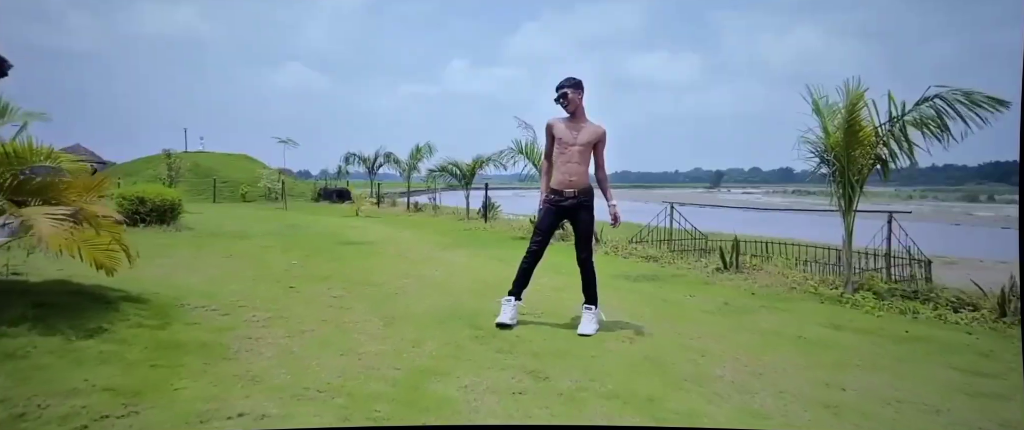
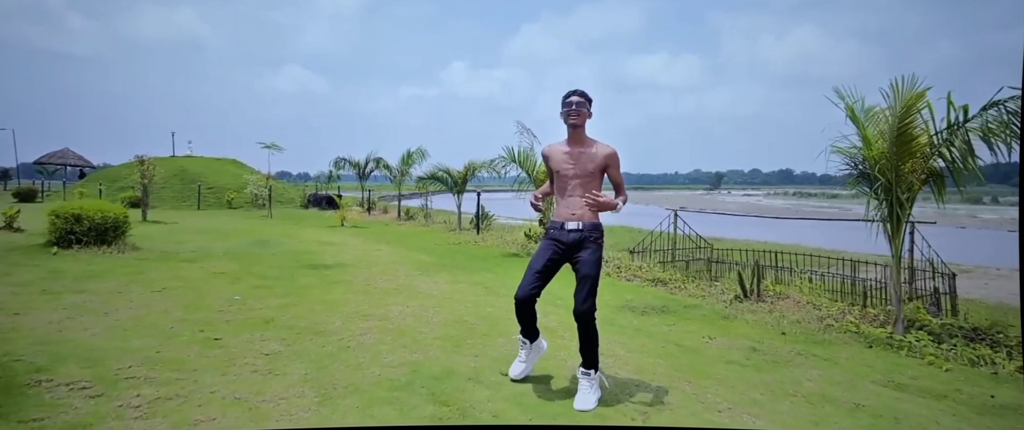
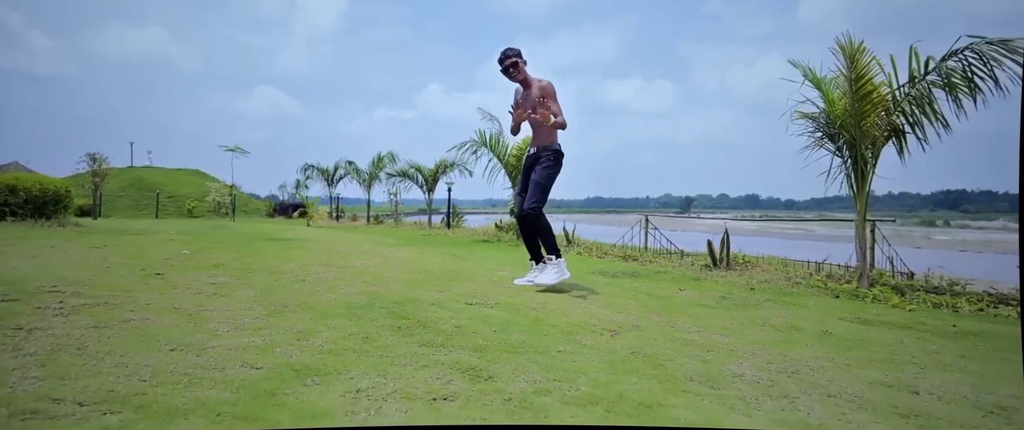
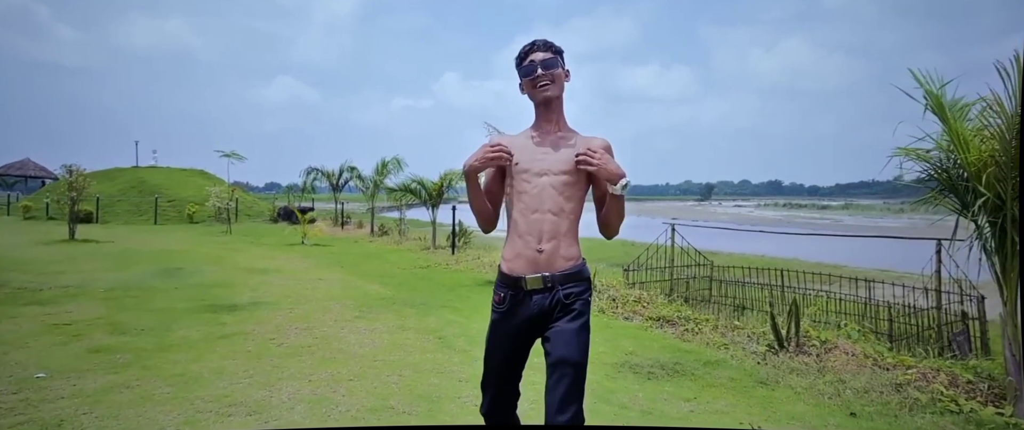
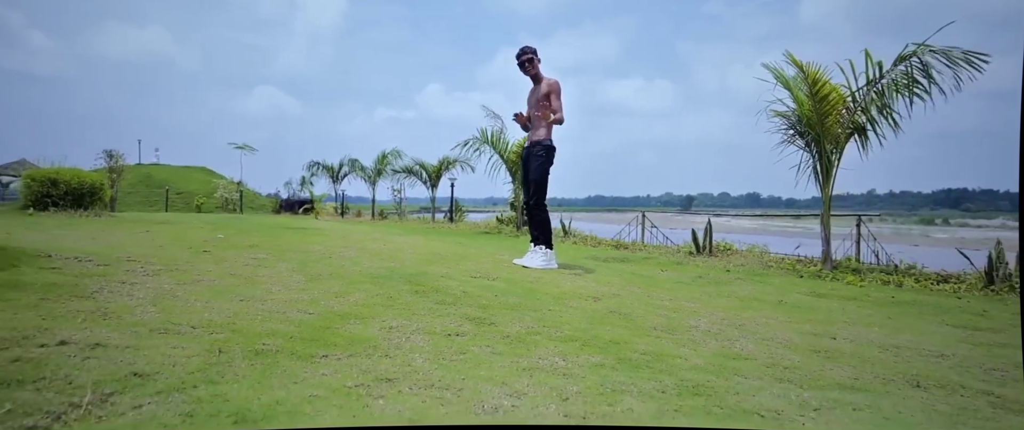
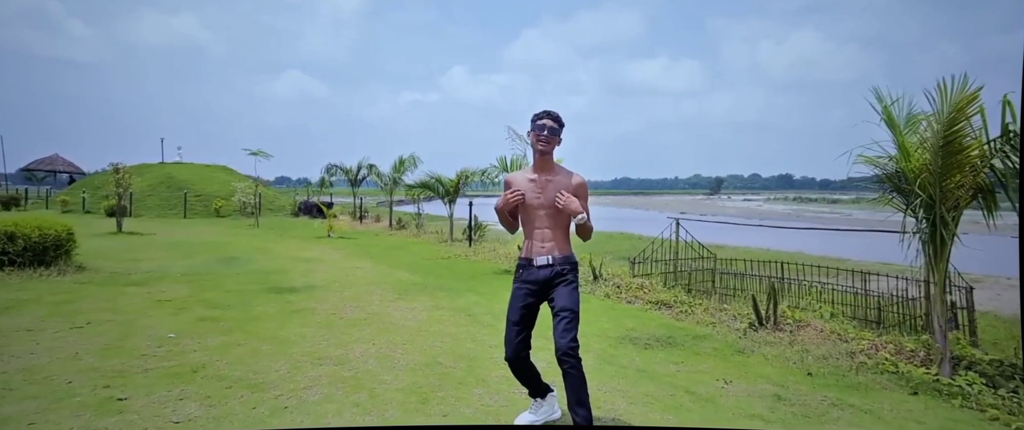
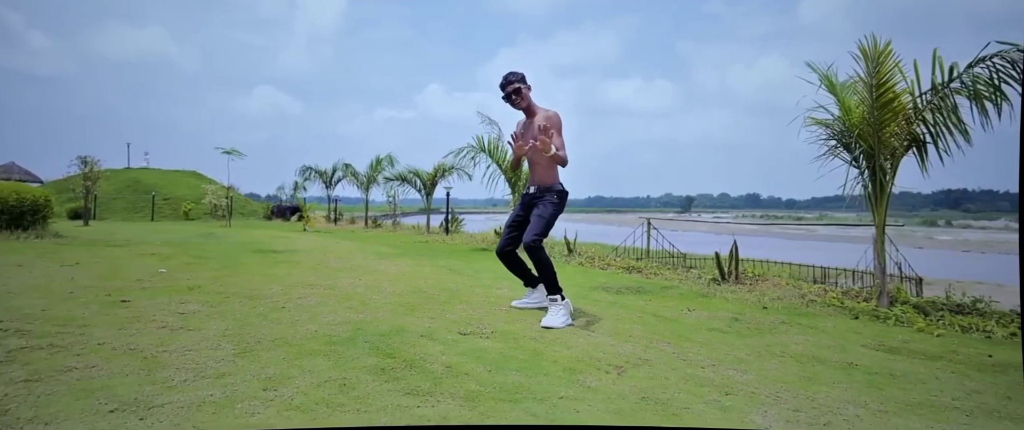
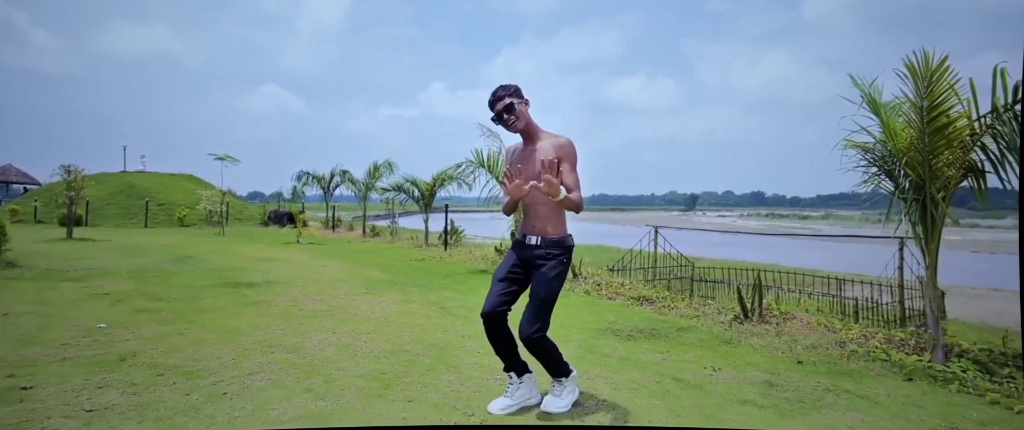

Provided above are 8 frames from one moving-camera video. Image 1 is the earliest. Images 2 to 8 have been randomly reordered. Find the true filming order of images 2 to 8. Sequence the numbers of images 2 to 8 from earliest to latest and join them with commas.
2, 6, 4, 8, 7, 3, 5
